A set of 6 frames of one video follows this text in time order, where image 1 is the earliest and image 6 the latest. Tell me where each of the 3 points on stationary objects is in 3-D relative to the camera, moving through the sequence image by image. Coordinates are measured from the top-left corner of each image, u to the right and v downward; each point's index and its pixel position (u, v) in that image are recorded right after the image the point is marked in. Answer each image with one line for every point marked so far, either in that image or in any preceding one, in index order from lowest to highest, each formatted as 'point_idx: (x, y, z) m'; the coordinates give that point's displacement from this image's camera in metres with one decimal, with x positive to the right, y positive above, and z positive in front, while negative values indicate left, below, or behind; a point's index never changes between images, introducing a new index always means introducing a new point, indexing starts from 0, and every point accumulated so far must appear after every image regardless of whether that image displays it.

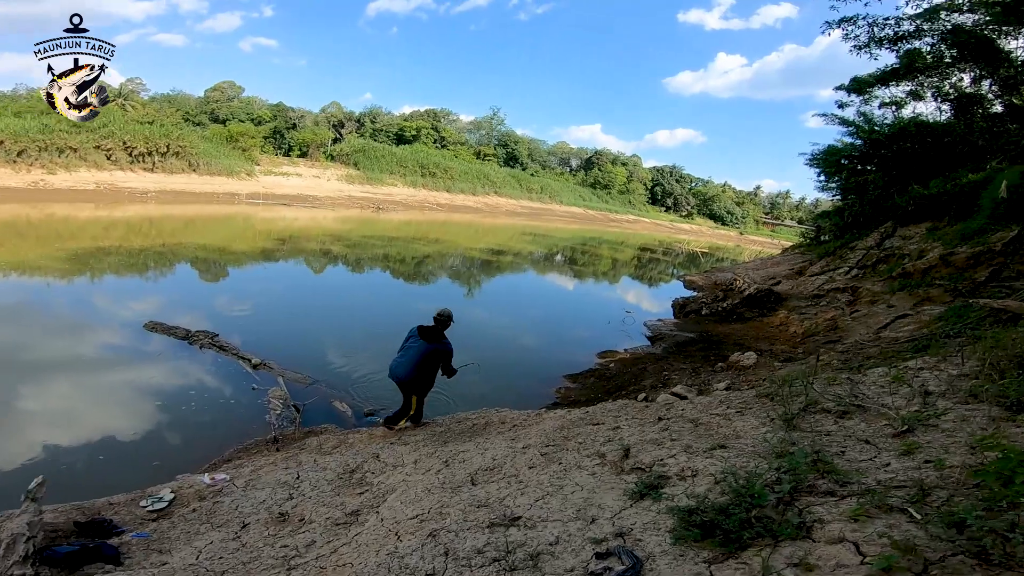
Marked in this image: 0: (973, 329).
0: (+5.4, -0.6, +6.2) m
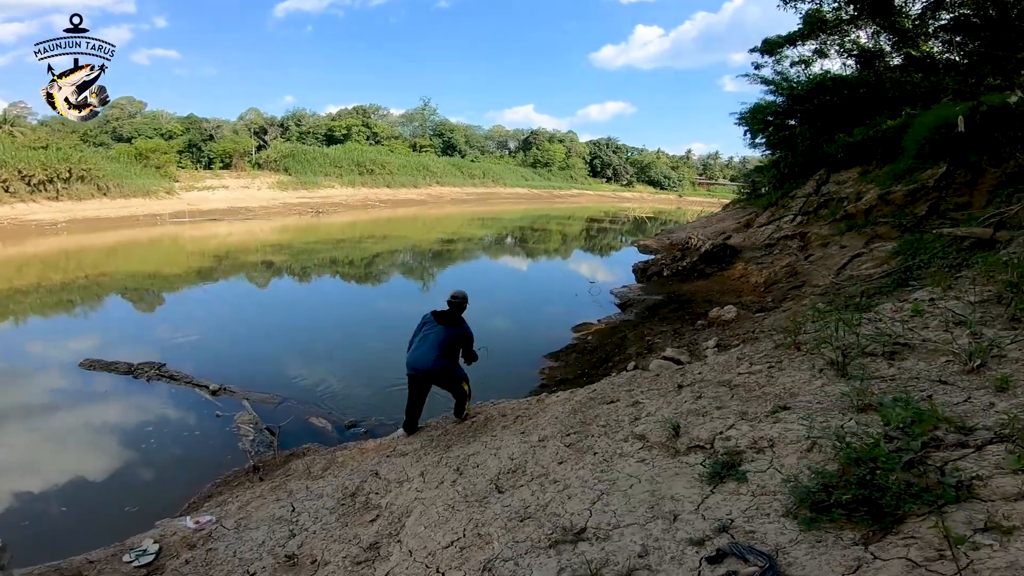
0: (+5.2, +0.3, +6.3) m
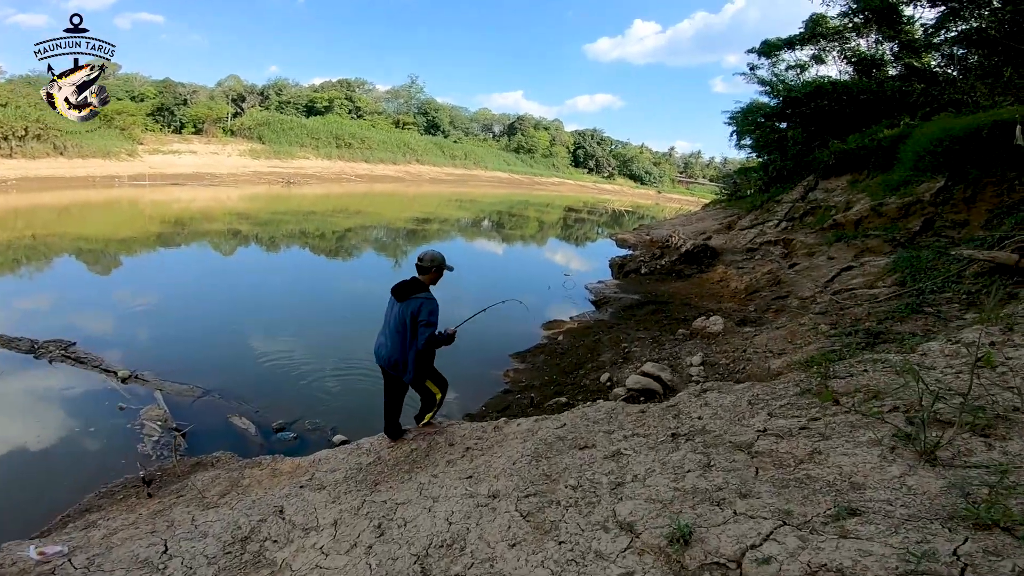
0: (+4.8, +0.1, +5.7) m
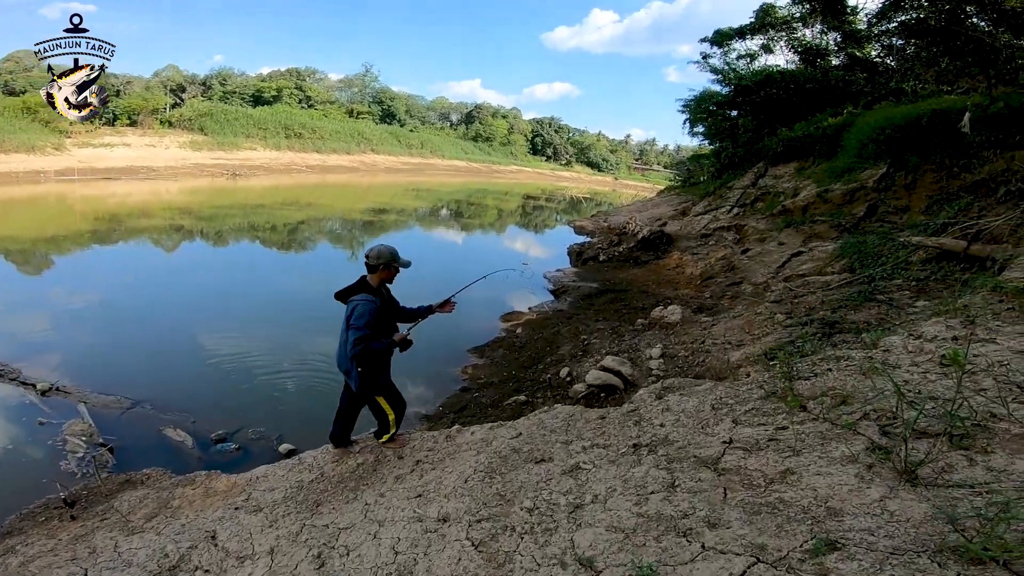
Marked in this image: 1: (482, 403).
0: (+4.3, +0.2, +5.8) m
1: (-0.4, -1.4, +6.5) m
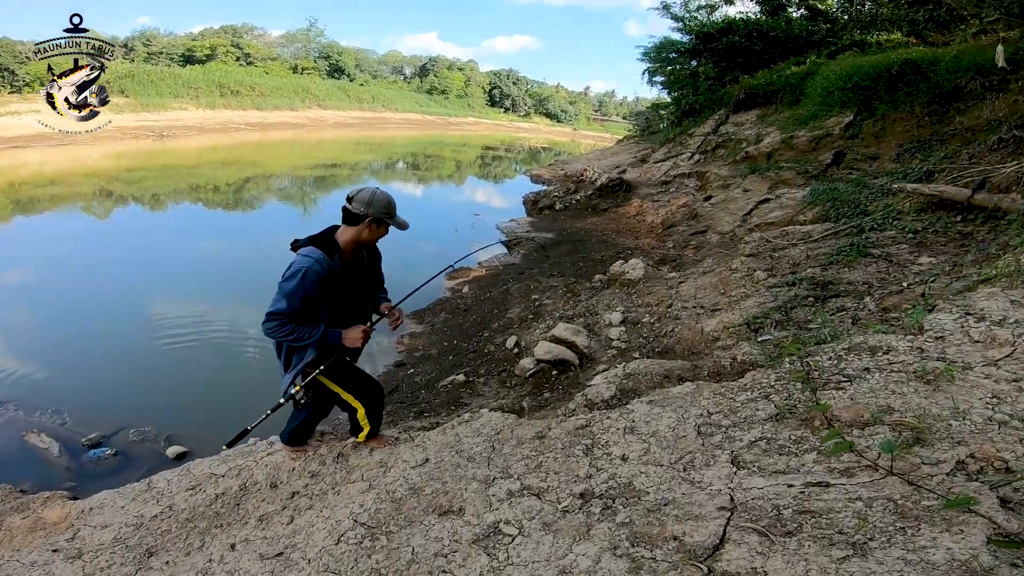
0: (+3.7, +0.7, +5.0) m
1: (-1.0, -1.0, +5.5) m
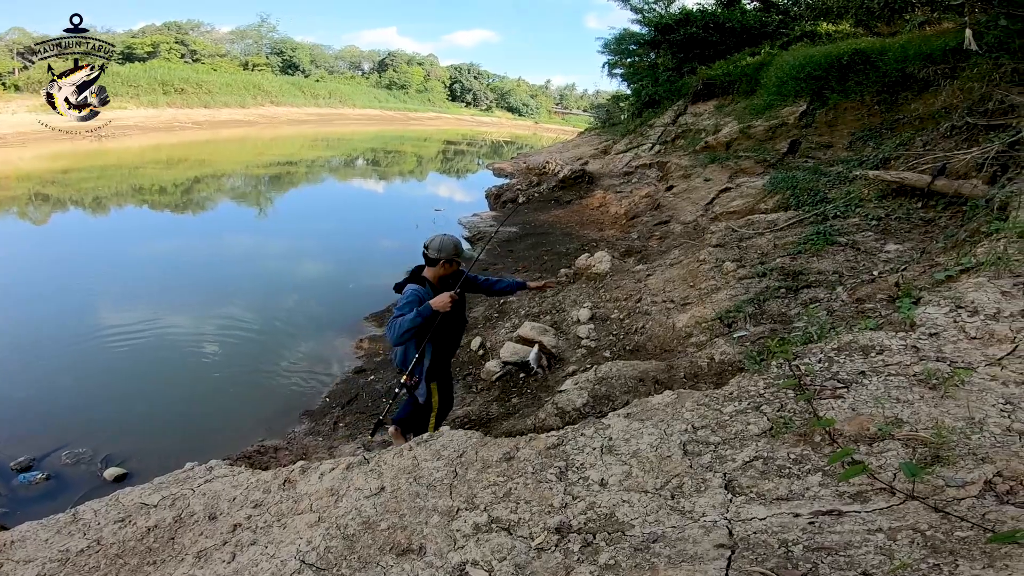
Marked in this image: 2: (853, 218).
0: (+3.3, +0.8, +5.0) m
1: (-1.3, -1.0, +5.2) m
2: (+3.1, +0.7, +4.8) m
